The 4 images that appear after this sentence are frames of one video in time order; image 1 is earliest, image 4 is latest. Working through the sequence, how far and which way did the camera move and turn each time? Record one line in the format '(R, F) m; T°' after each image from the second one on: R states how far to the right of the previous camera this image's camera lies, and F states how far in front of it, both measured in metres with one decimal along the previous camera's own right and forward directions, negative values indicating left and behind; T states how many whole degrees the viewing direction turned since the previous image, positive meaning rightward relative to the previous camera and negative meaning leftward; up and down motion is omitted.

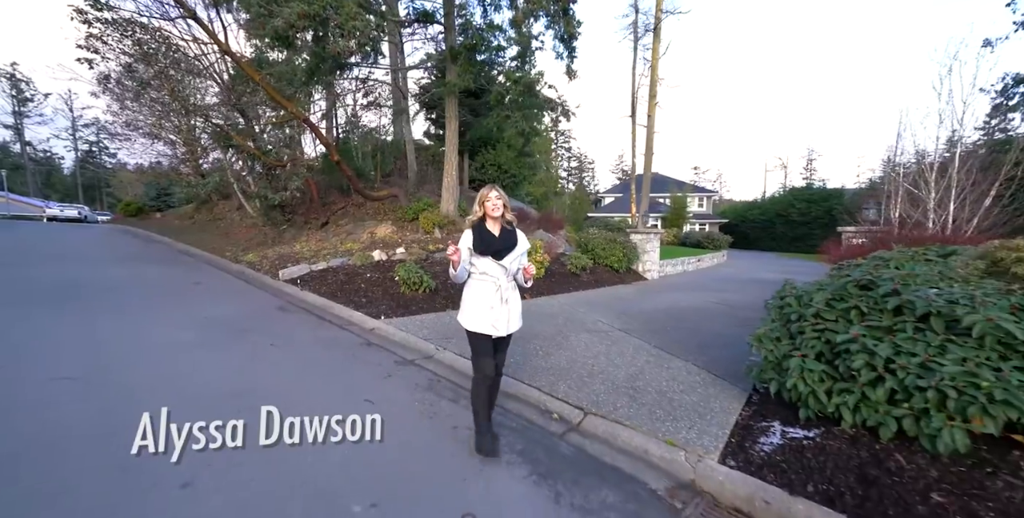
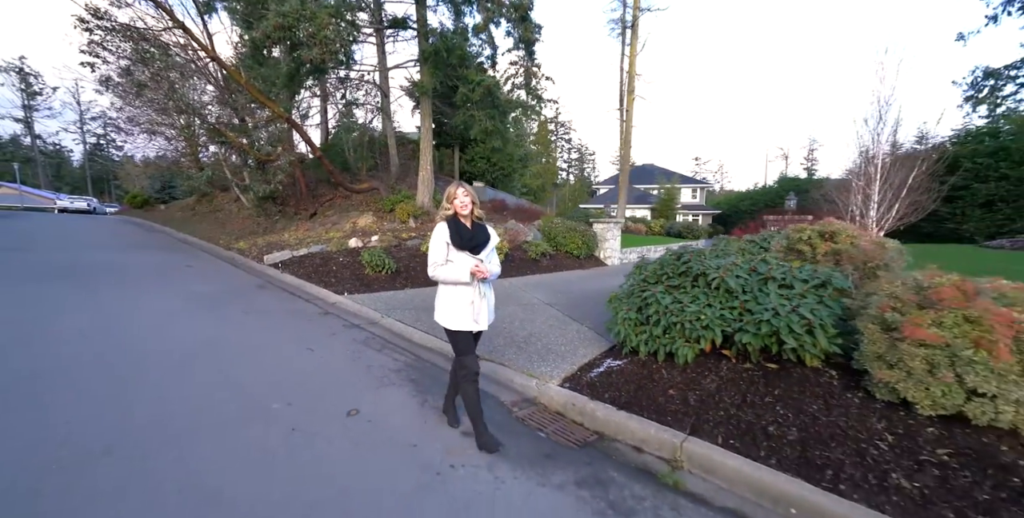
(+1.1, -1.0) m; -1°
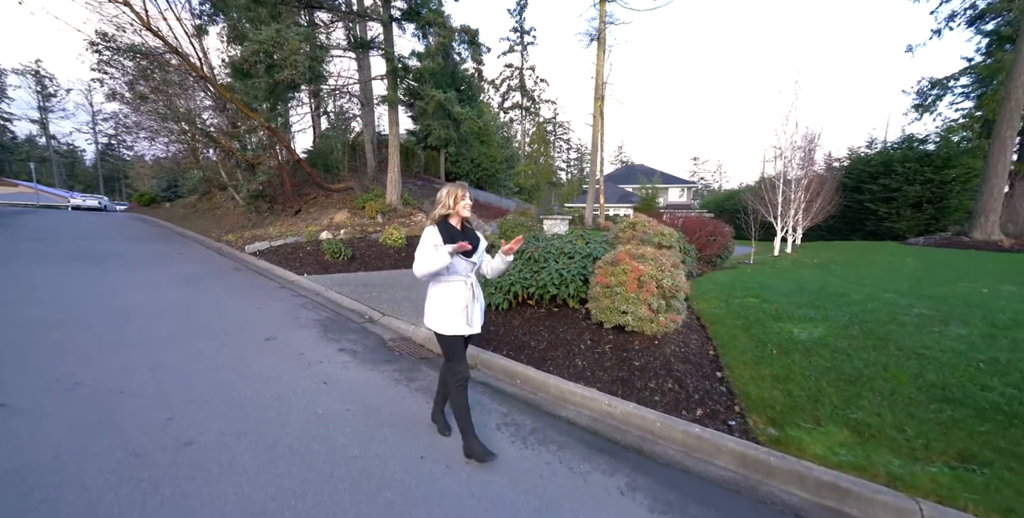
(+1.7, -1.5) m; 0°
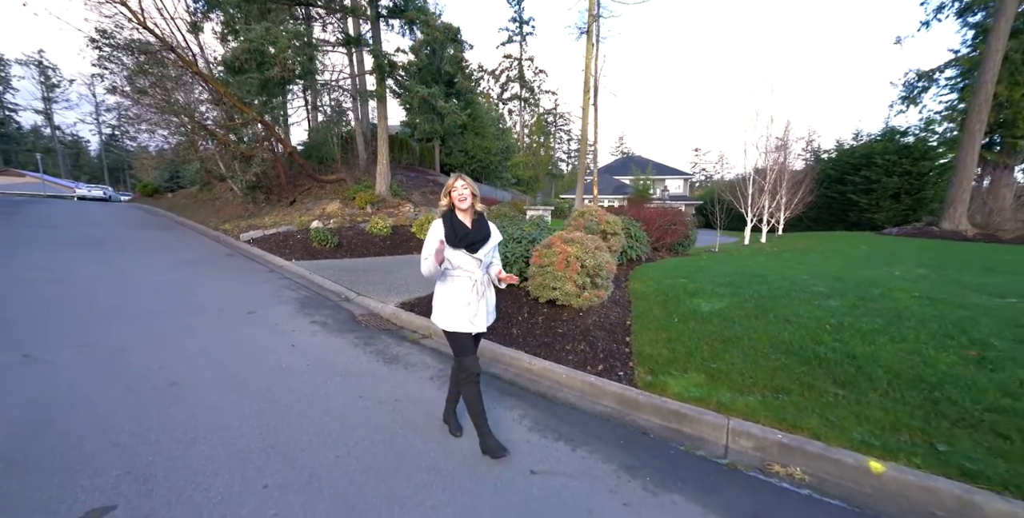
(+0.7, -0.5) m; 0°
